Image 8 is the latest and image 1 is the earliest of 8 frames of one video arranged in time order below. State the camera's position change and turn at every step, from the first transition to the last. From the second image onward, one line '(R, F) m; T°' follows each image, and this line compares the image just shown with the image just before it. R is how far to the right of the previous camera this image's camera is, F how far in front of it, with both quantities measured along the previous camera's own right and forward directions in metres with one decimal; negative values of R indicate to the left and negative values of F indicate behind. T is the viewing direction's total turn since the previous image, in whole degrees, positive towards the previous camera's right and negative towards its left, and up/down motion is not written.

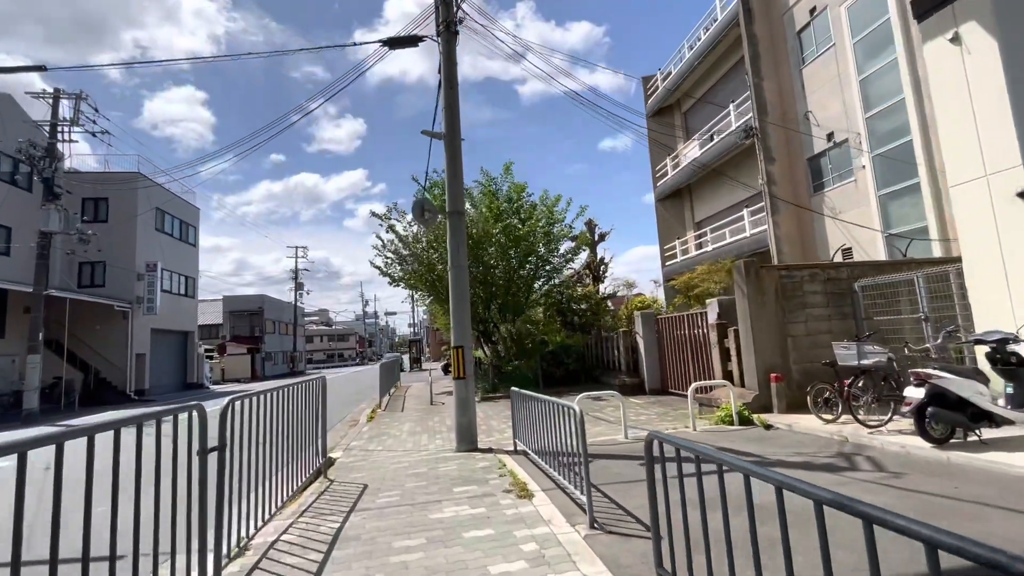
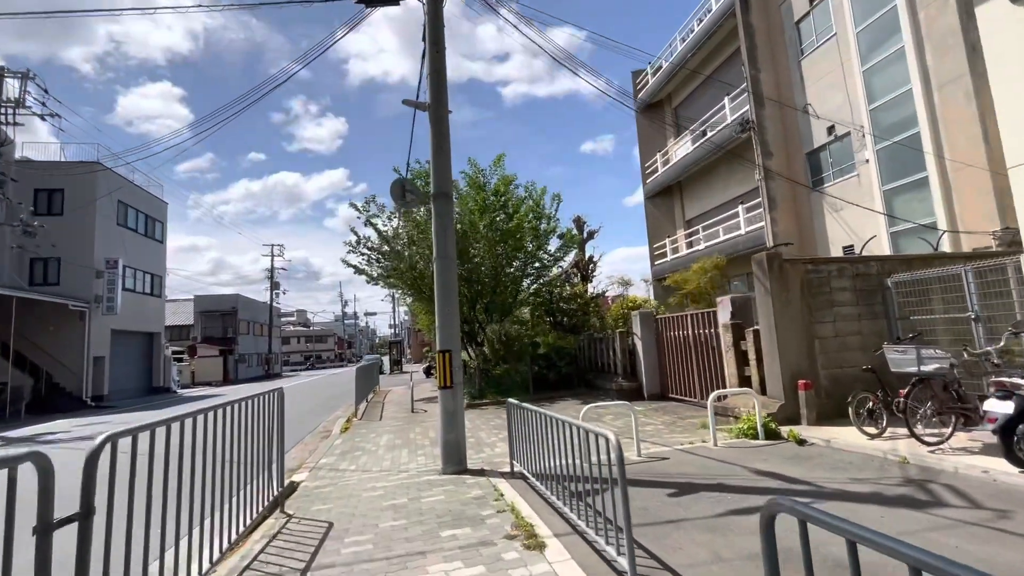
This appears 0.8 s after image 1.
(-0.2, +1.0) m; +2°
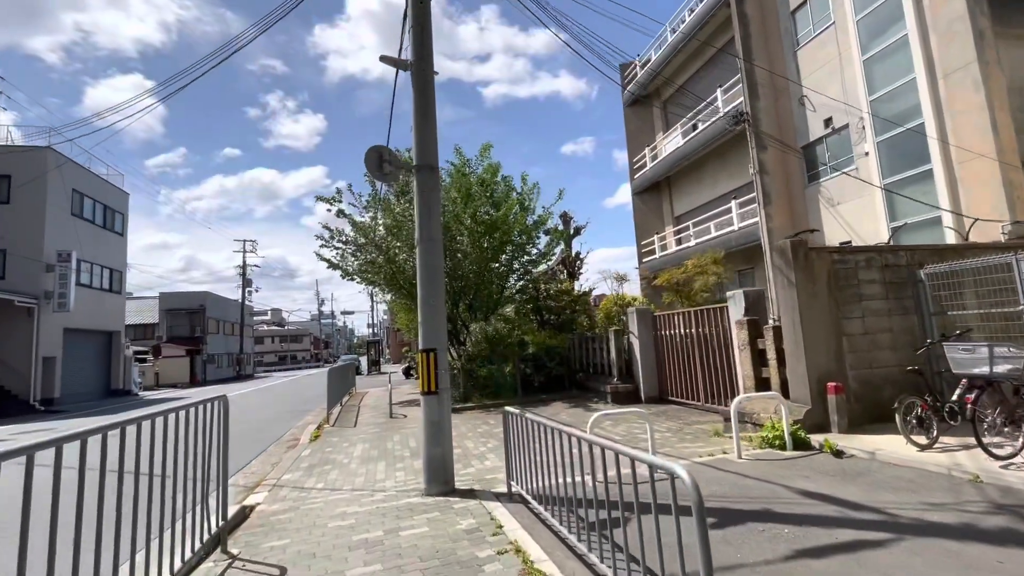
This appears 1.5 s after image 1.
(-0.2, +0.9) m; +2°
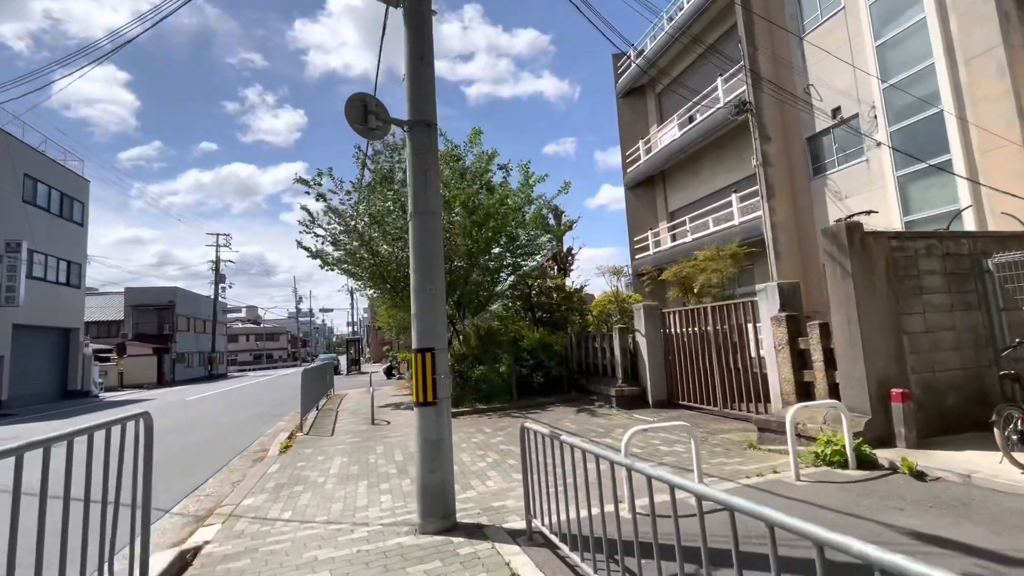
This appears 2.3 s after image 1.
(-0.3, +1.1) m; +2°
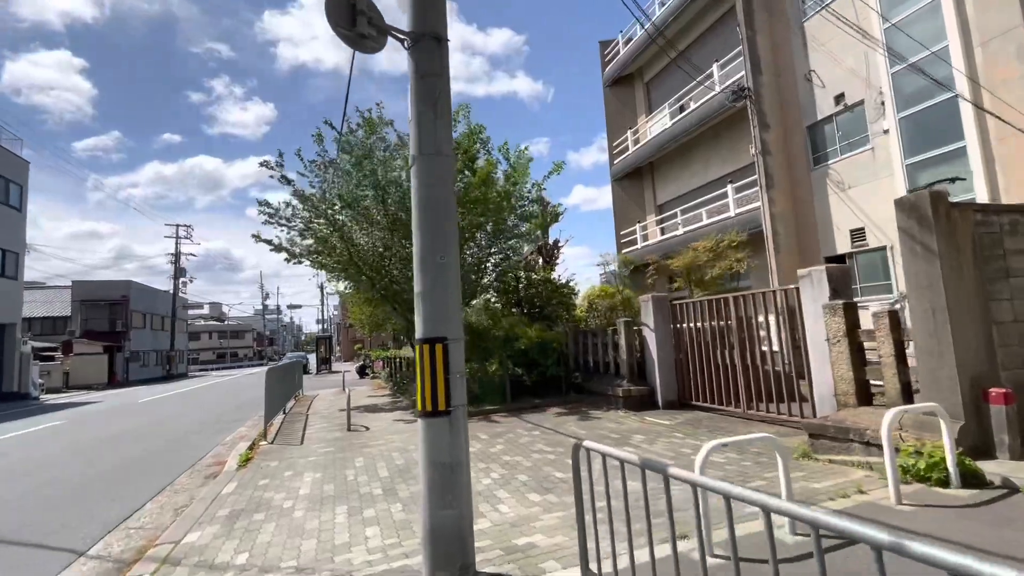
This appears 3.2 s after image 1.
(-0.4, +1.1) m; +3°
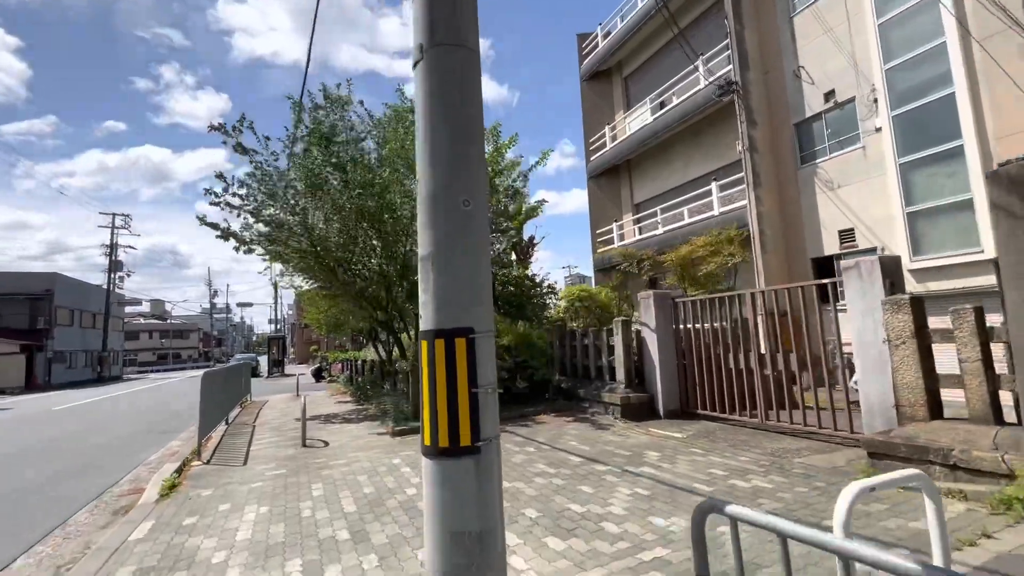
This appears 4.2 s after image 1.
(-0.4, +1.2) m; +5°
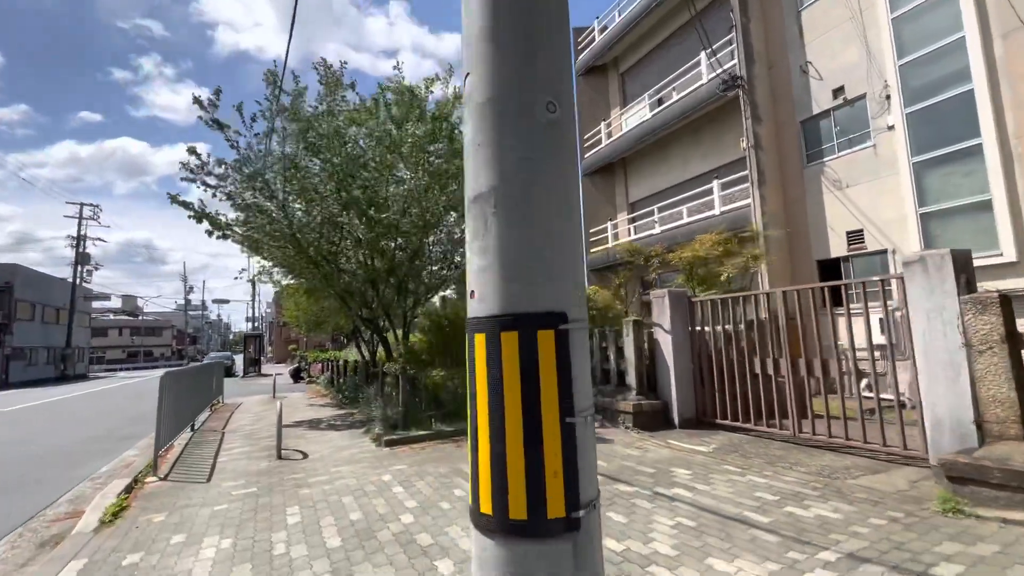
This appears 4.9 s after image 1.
(-0.3, +0.8) m; +2°
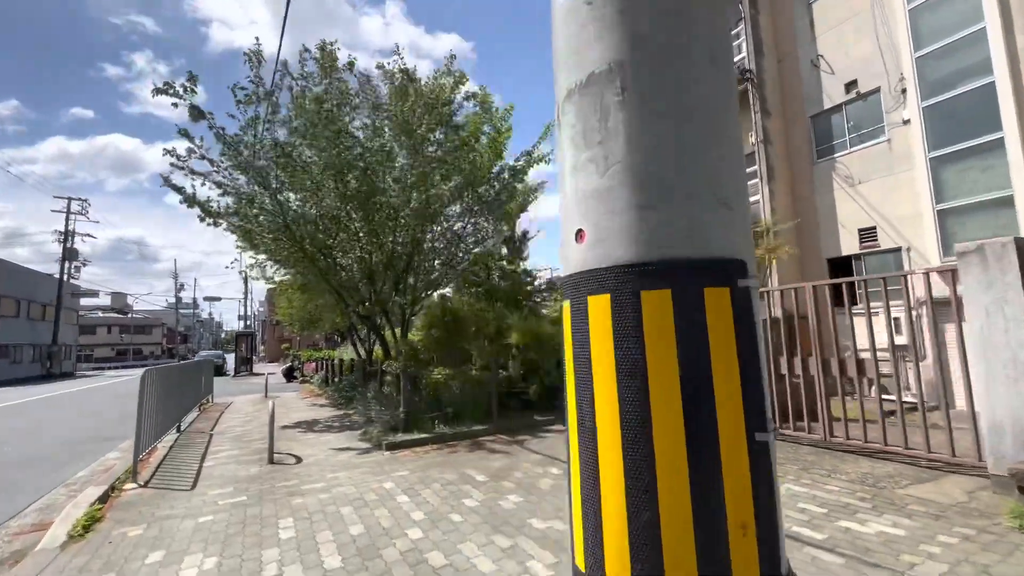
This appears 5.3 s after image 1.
(-0.2, +0.5) m; +1°
